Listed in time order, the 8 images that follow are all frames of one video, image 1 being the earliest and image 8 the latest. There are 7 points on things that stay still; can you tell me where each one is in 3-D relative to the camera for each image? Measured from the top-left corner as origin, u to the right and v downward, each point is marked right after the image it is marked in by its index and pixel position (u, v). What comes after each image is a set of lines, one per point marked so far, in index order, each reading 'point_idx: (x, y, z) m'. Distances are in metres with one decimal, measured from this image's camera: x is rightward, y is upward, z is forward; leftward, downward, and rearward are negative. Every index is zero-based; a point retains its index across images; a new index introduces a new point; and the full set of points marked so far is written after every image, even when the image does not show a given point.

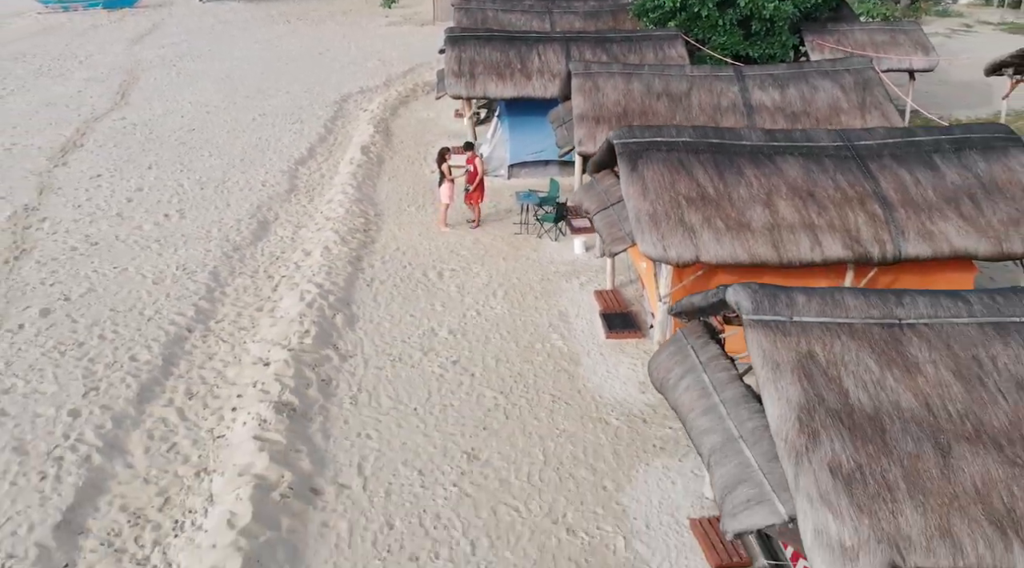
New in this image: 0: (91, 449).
0: (-4.0, -1.6, +8.9) m
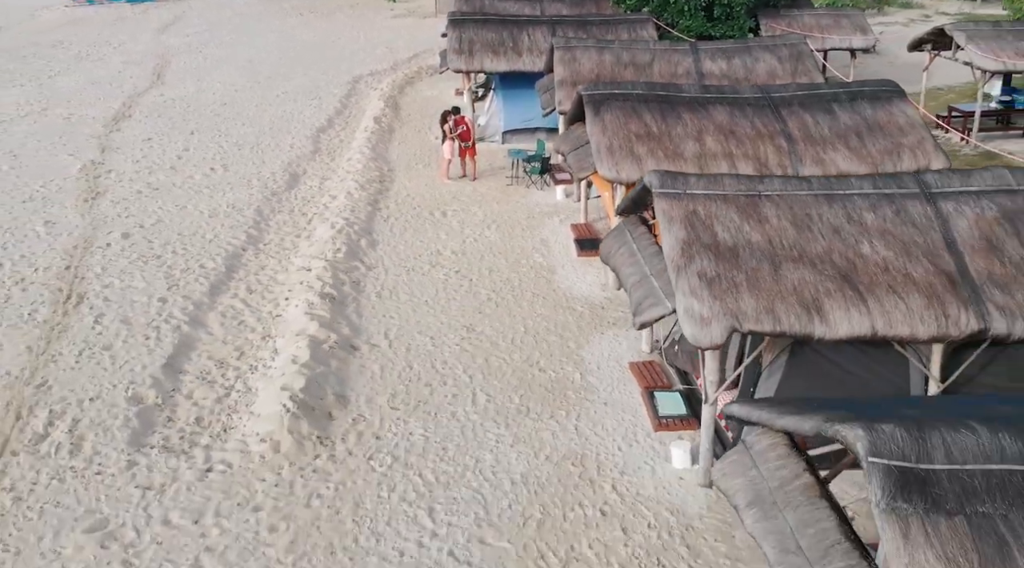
0: (-4.2, -0.5, +11.6) m
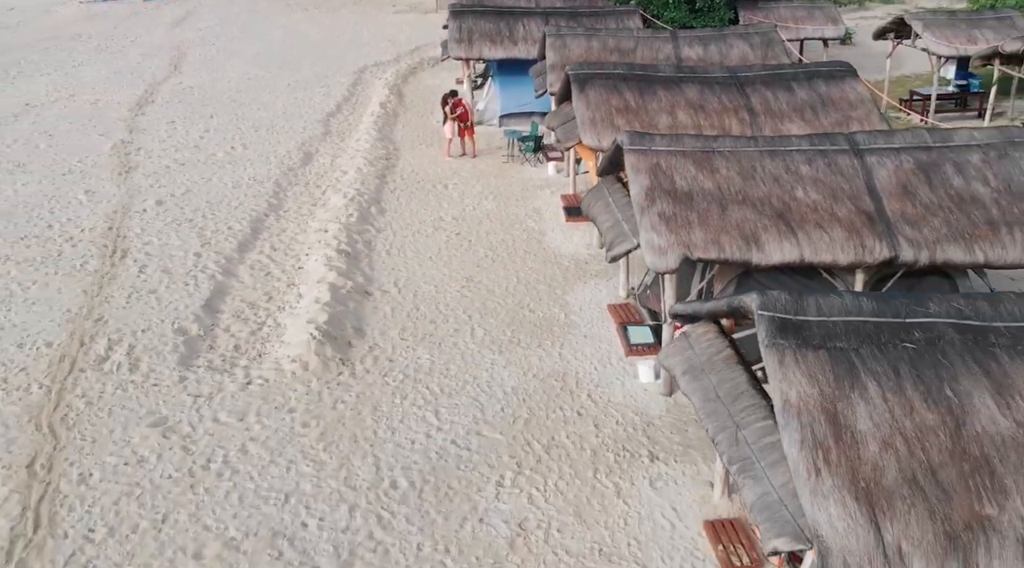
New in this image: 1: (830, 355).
0: (-4.3, +0.2, +13.2) m
1: (+2.0, -0.5, +5.6) m
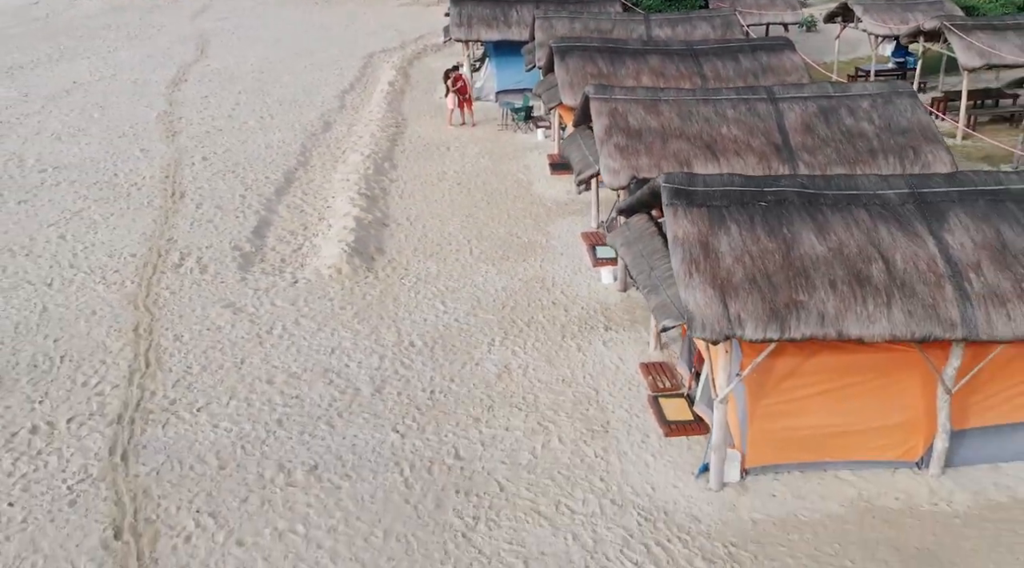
0: (-4.4, +1.3, +16.0) m
1: (+1.8, +0.6, +8.4) m
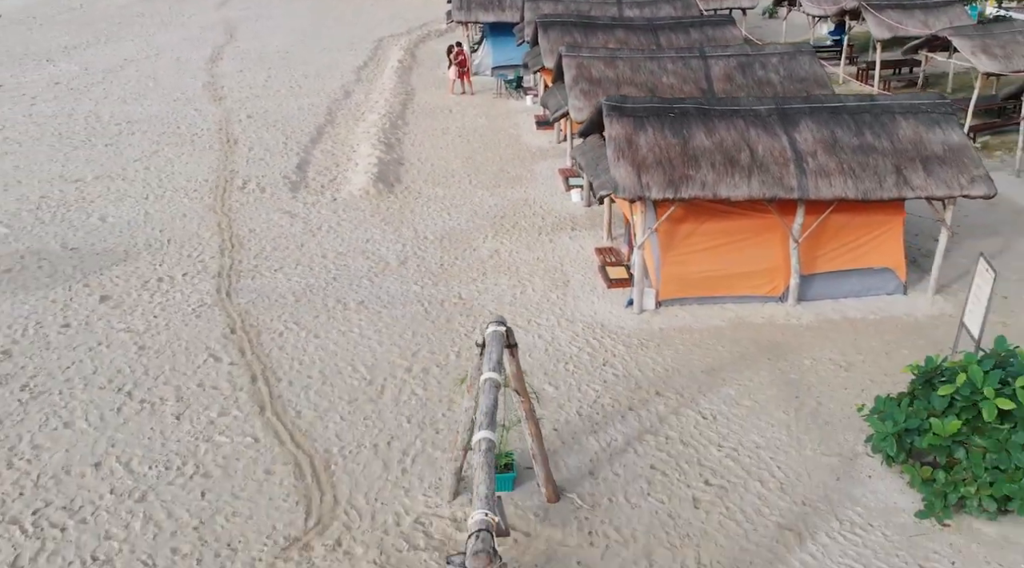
0: (-4.6, +2.8, +19.9) m
1: (+1.6, +2.1, +12.3) m
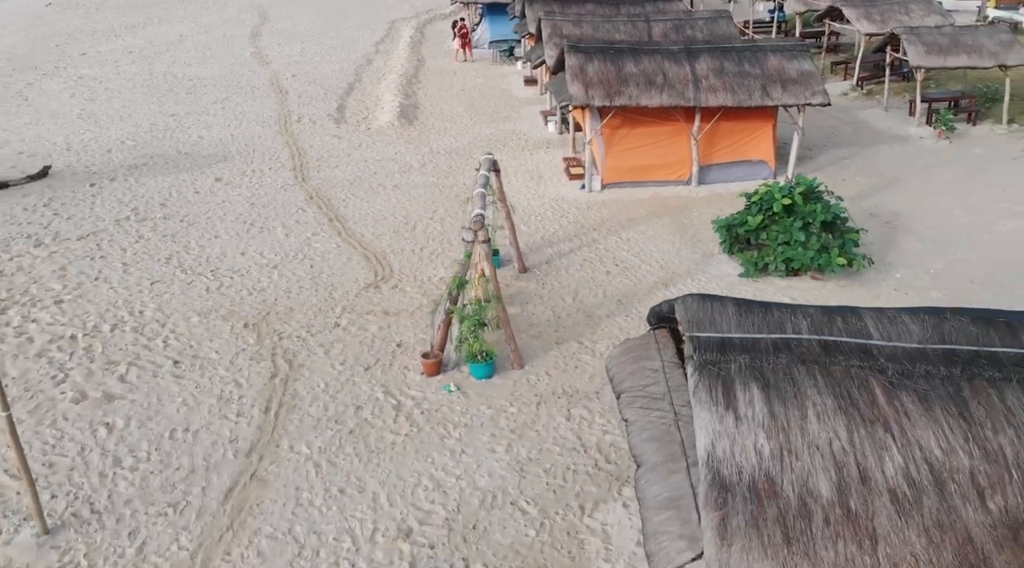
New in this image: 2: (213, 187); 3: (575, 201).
0: (-4.8, +5.1, +25.4) m
1: (+1.4, +4.4, +17.8) m
2: (-5.7, +1.8, +17.5) m
3: (+1.2, +1.6, +17.7) m
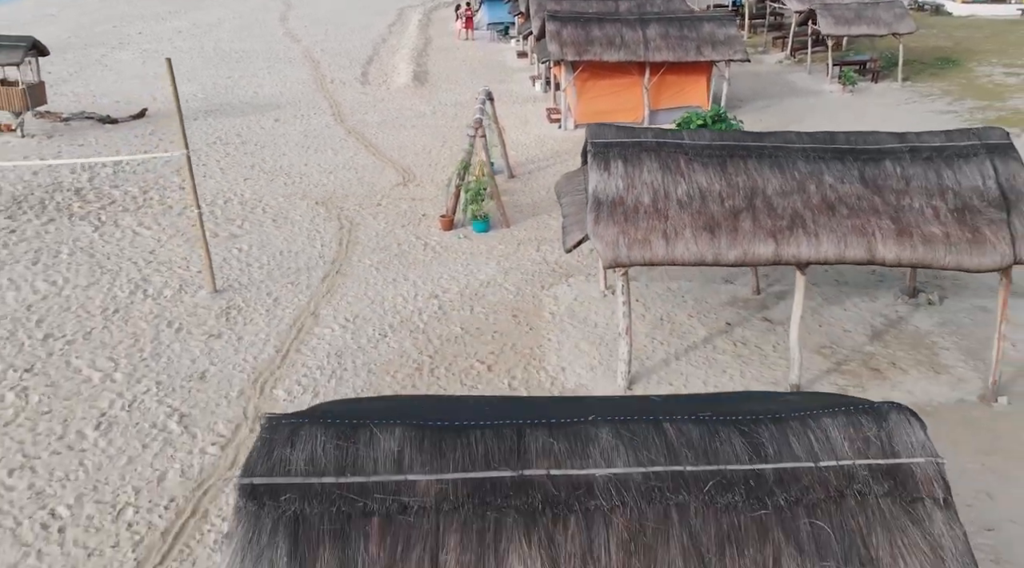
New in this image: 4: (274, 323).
0: (-5.0, +7.2, +30.6) m
1: (+1.2, +6.4, +23.0) m
2: (-5.9, +3.9, +22.7) m
3: (+1.0, +3.7, +22.9) m
4: (-3.2, -0.5, +12.4) m
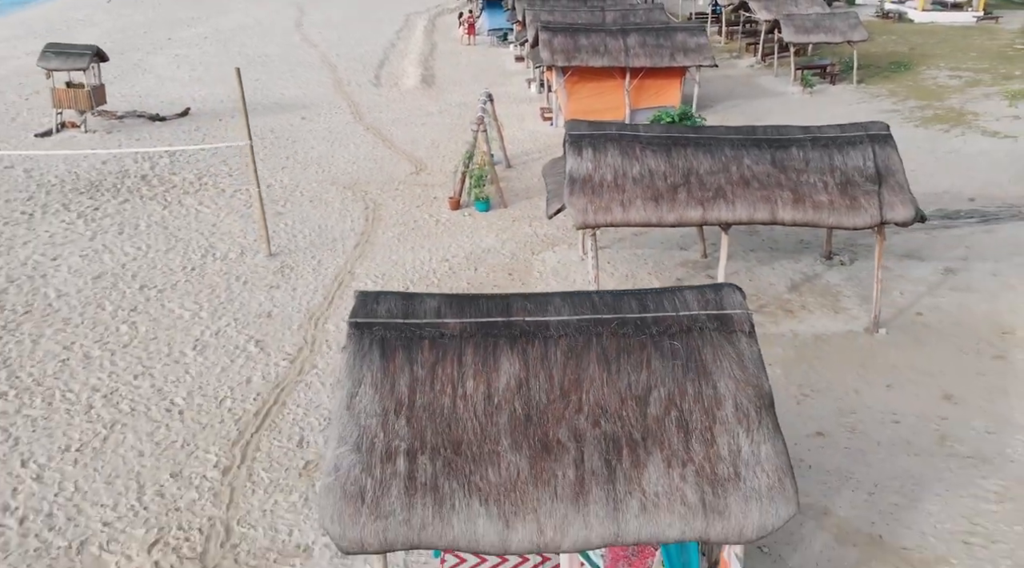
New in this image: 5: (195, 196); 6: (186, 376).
0: (-5.1, +7.8, +33.8) m
1: (+1.1, +7.1, +26.2) m
2: (-5.9, +4.5, +26.0) m
3: (+1.0, +4.3, +26.1) m
4: (-3.3, +0.1, +15.7) m
5: (-6.7, +1.8, +19.4) m
6: (-4.4, -1.3, +12.5) m
